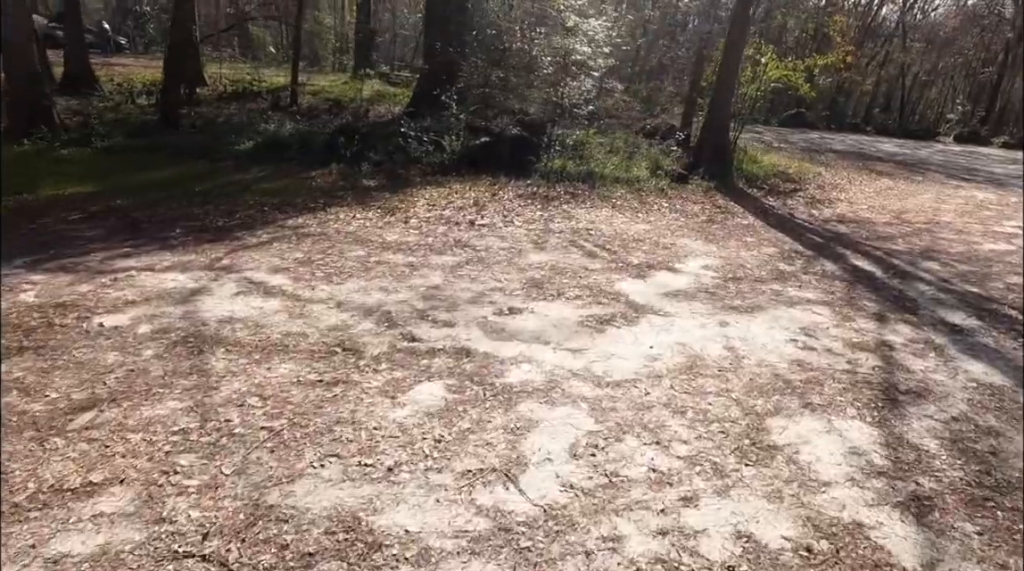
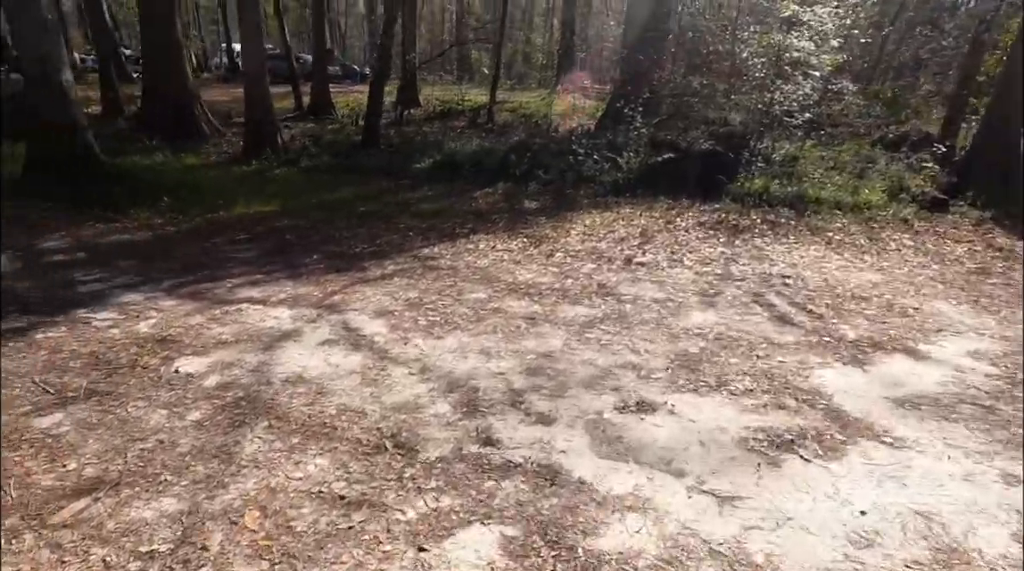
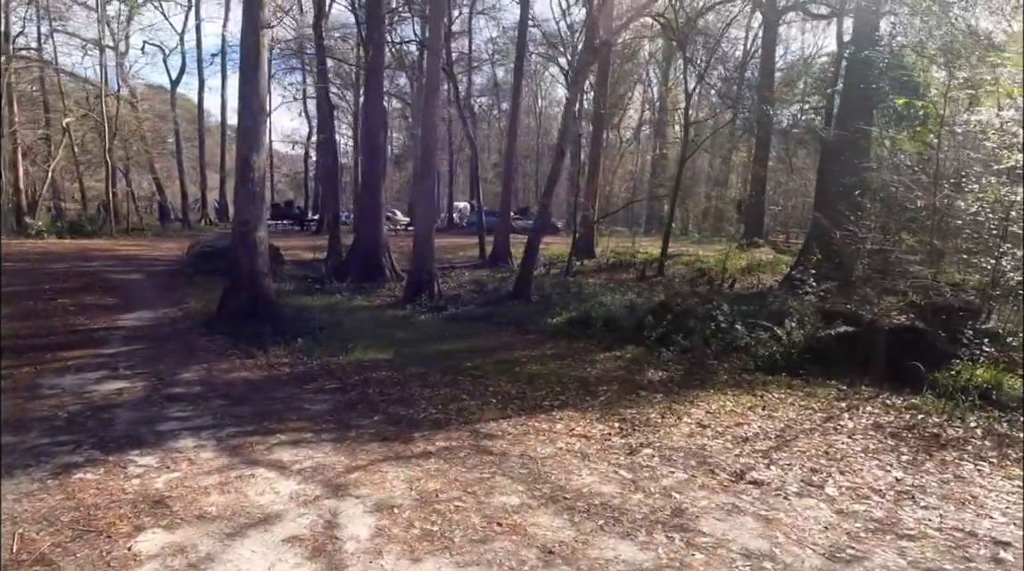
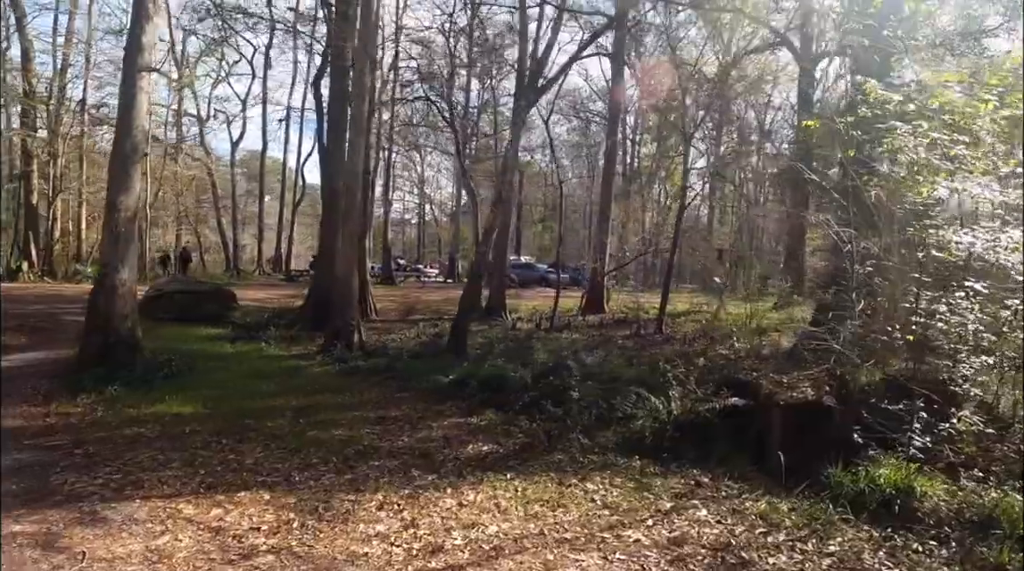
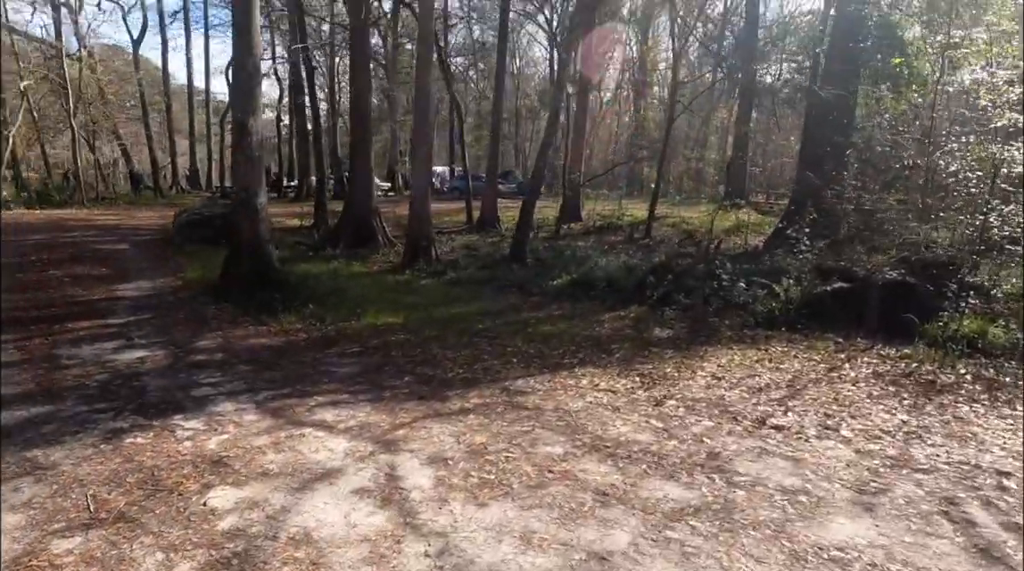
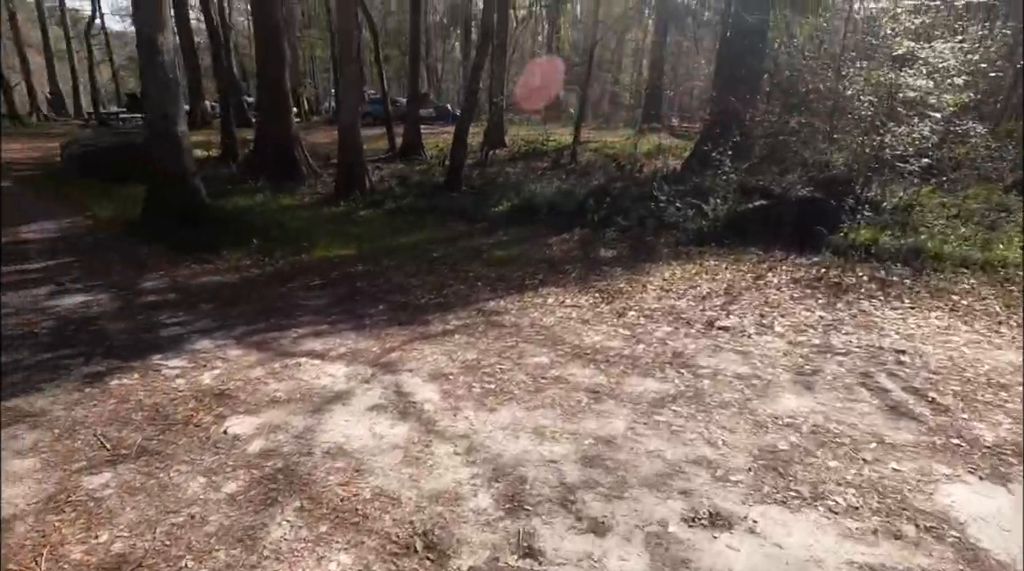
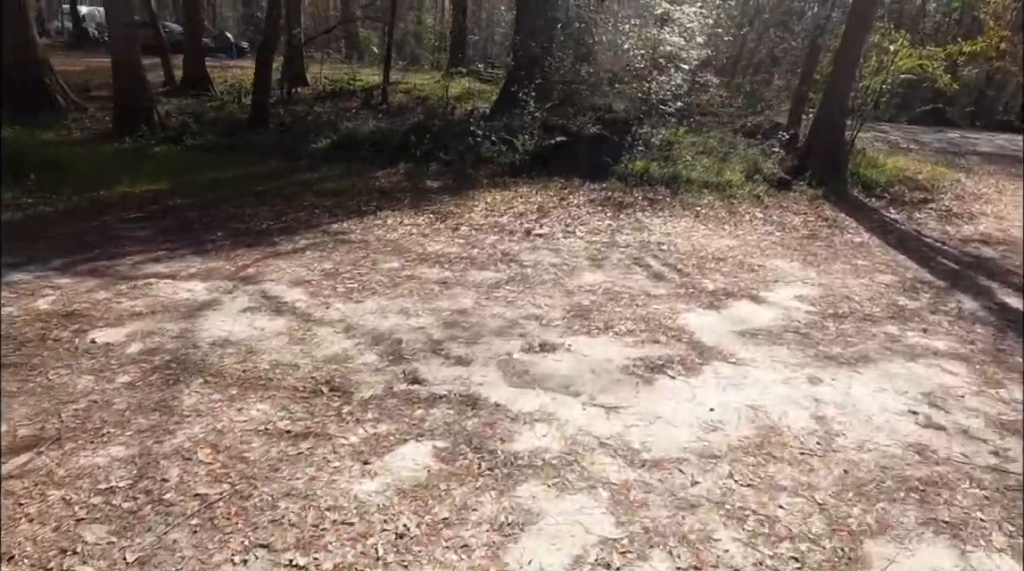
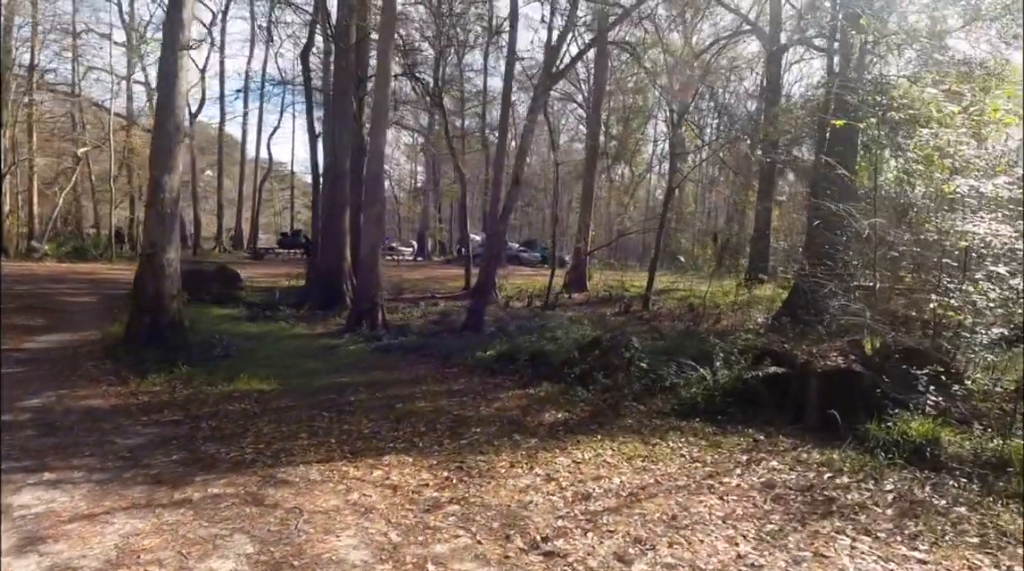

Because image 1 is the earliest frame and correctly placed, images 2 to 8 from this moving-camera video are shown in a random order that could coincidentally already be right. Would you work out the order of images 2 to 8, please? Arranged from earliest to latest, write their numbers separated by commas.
7, 2, 6, 5, 3, 8, 4
